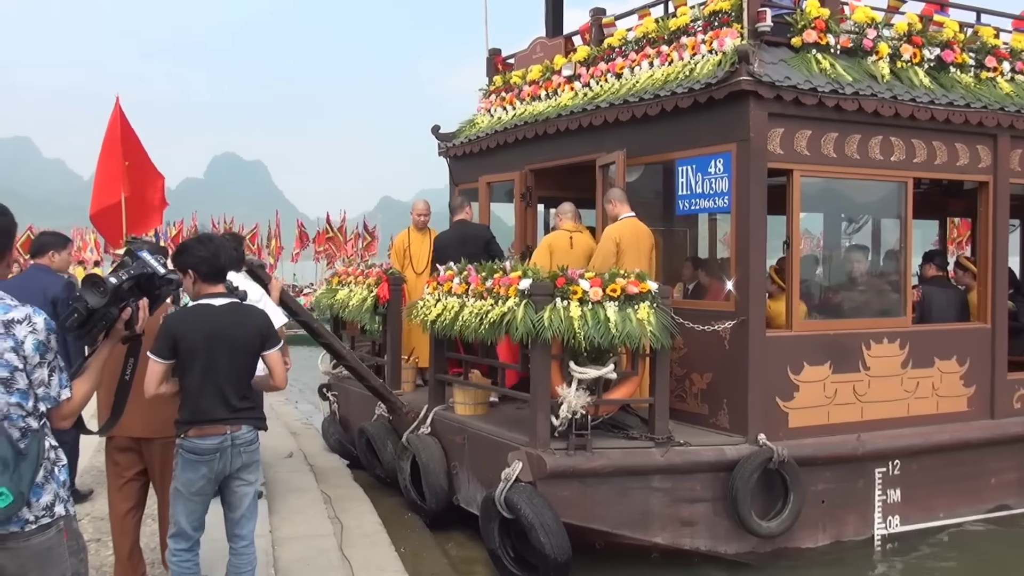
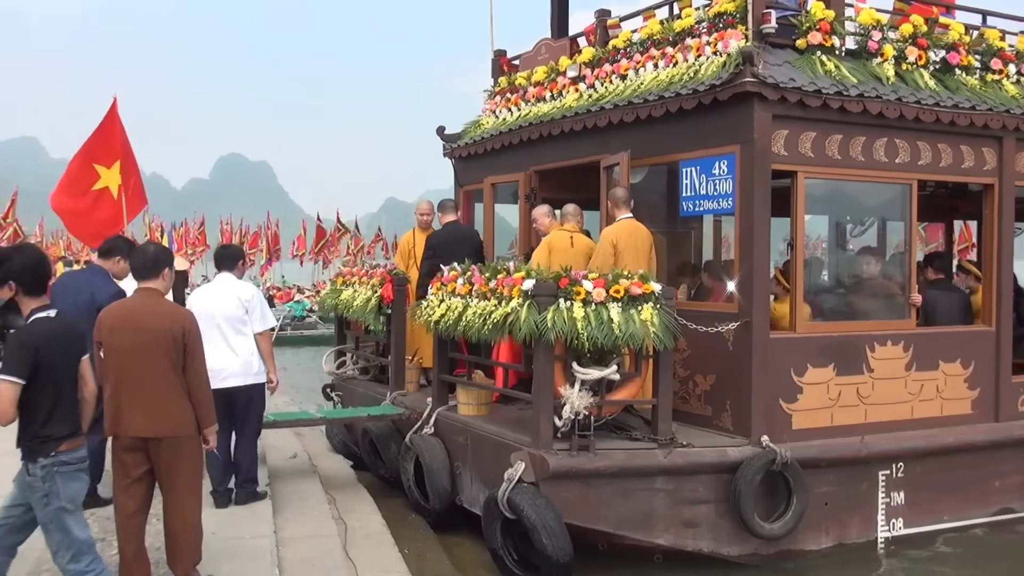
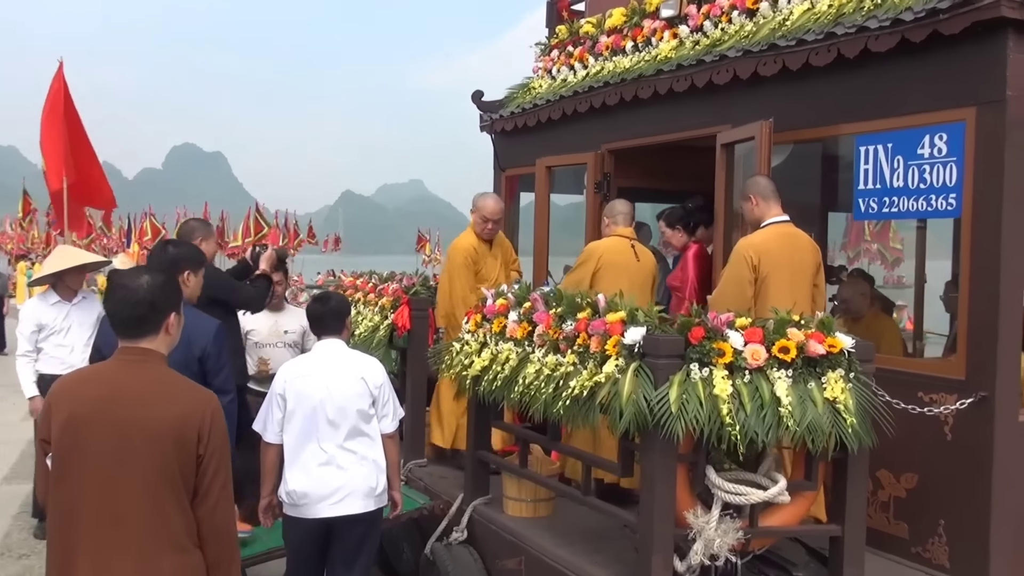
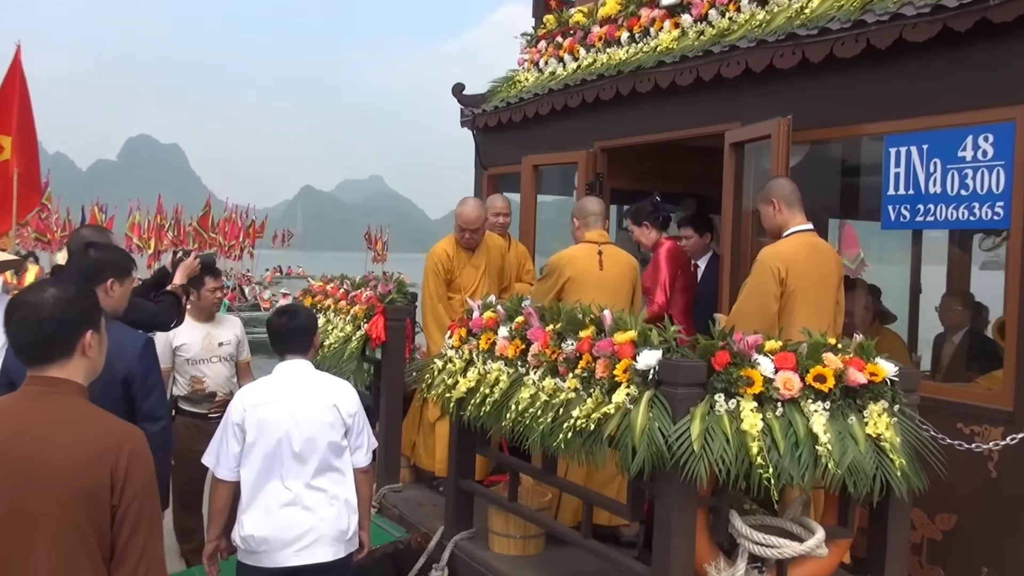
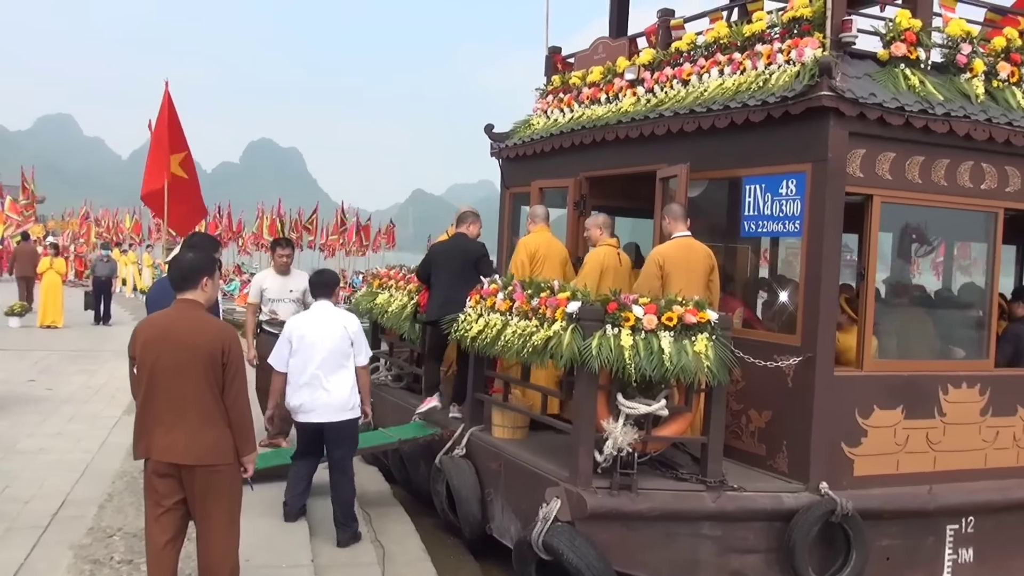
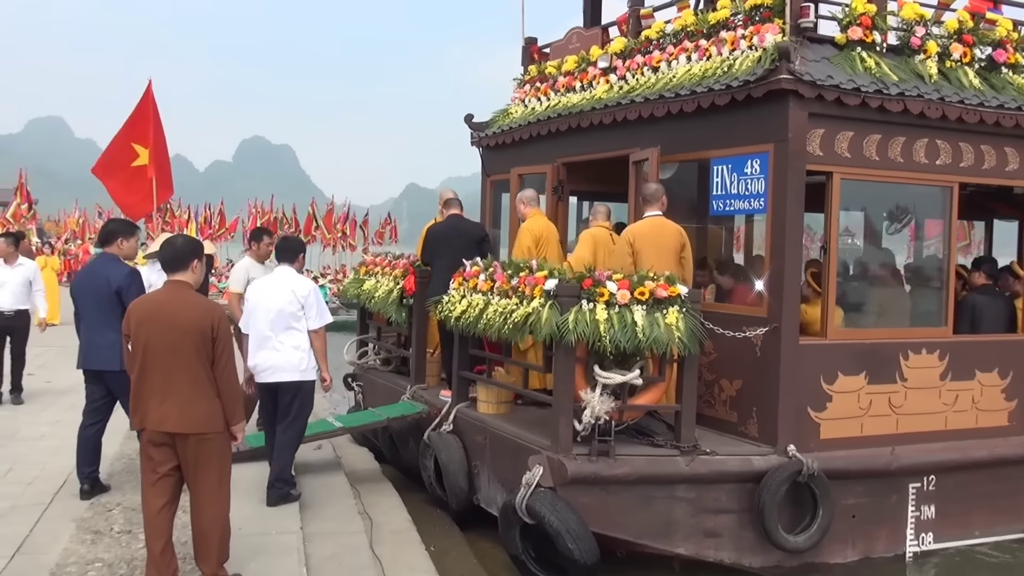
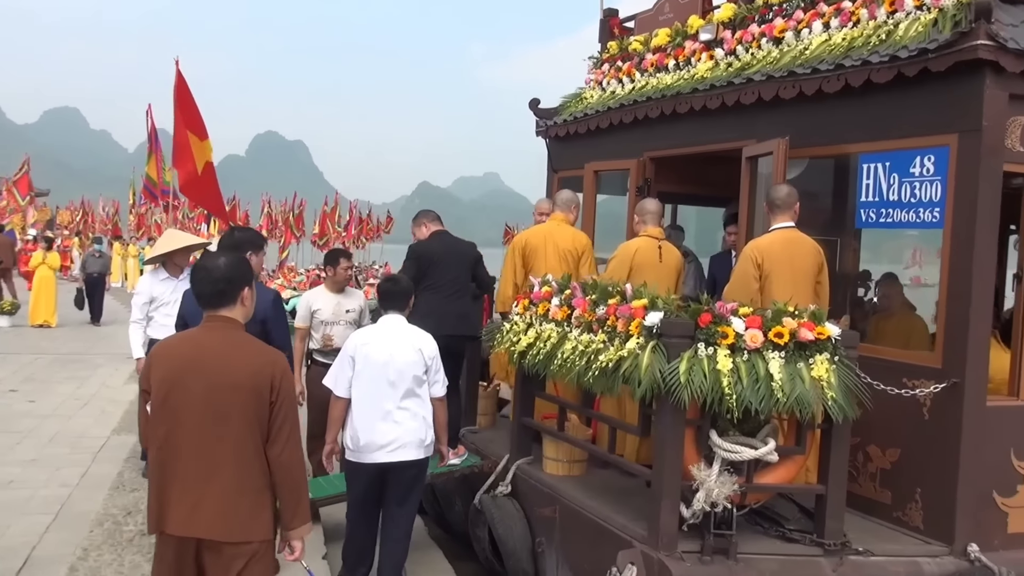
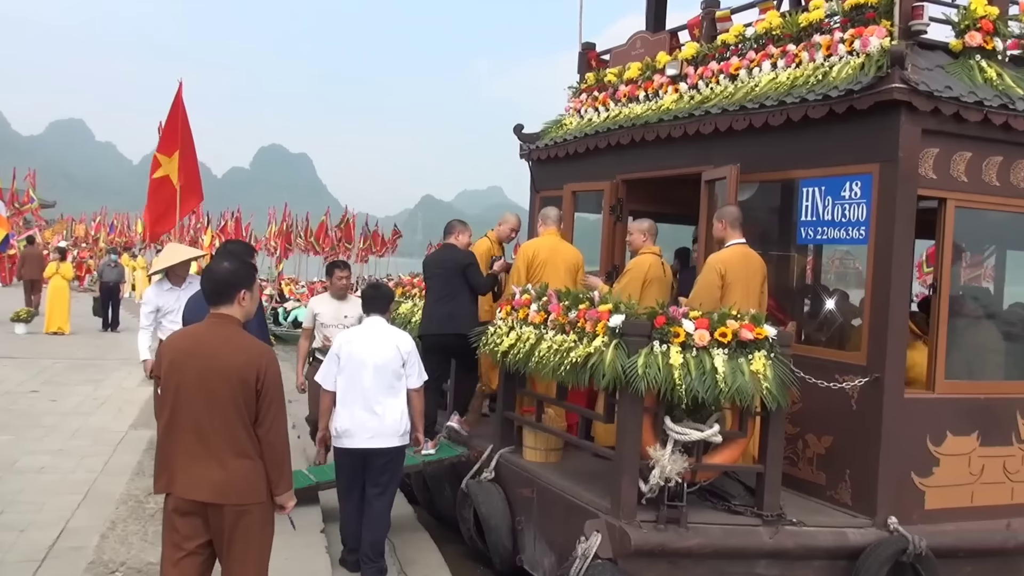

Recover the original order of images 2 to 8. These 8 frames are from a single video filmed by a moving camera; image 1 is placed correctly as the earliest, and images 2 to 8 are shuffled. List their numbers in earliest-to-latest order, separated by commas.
2, 6, 5, 8, 7, 3, 4
